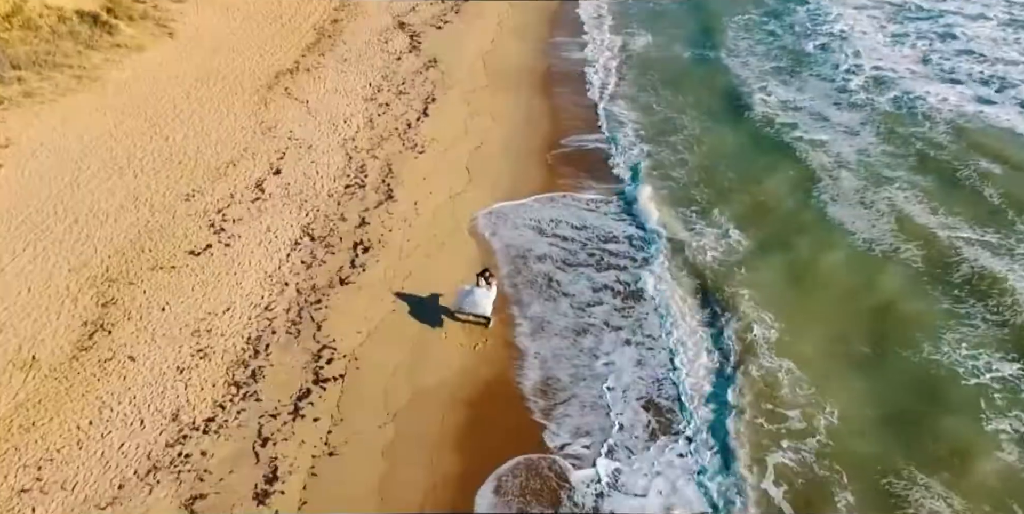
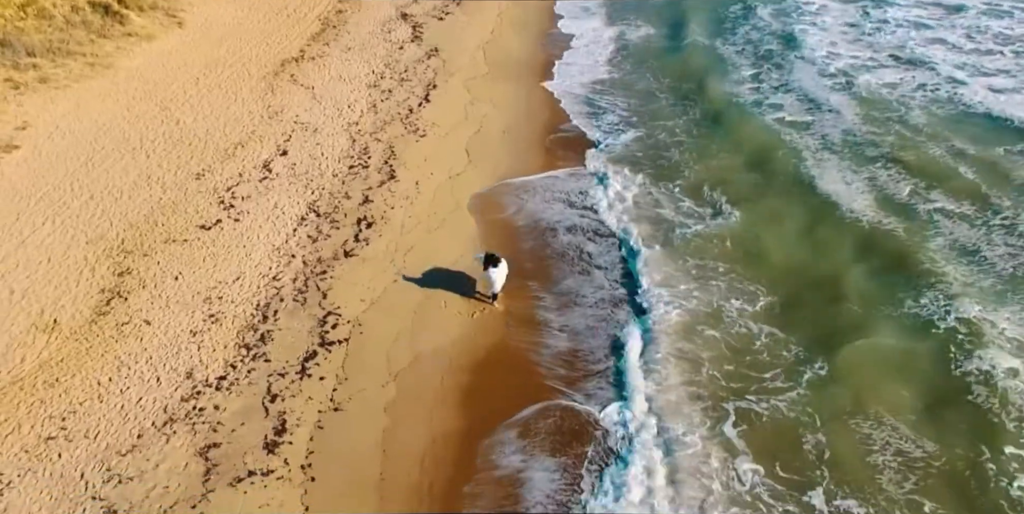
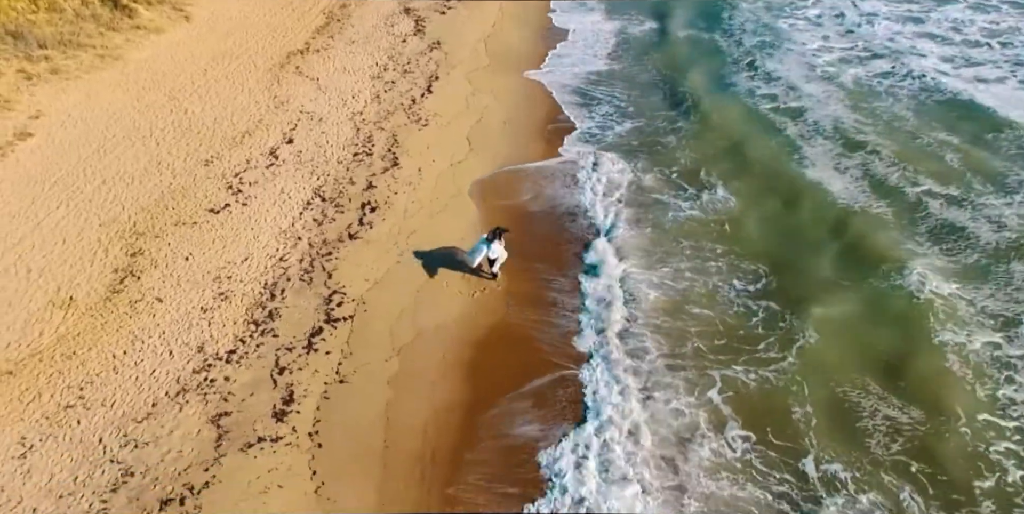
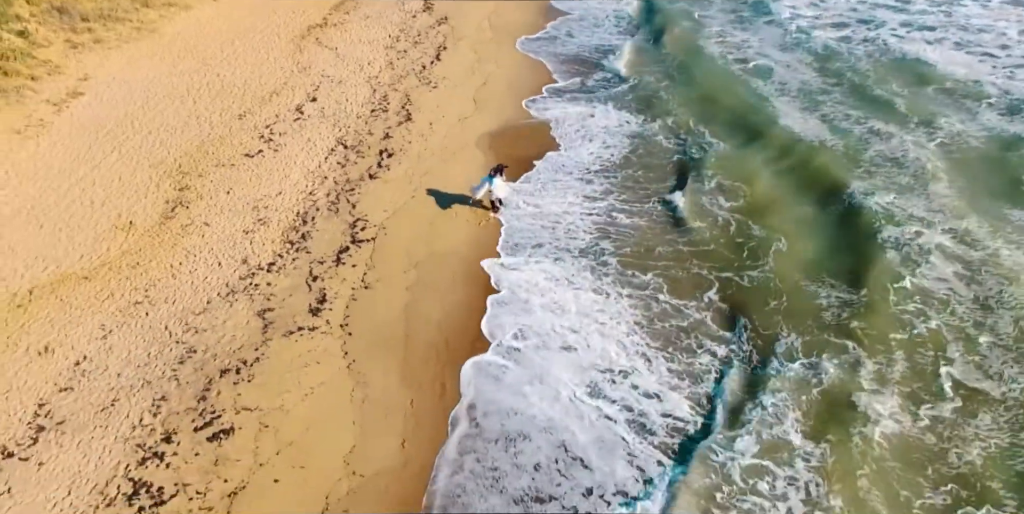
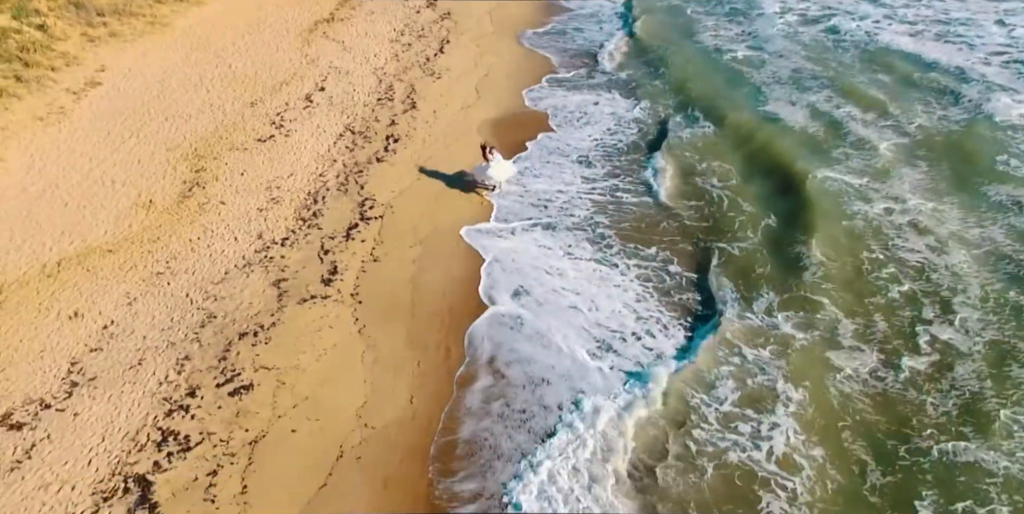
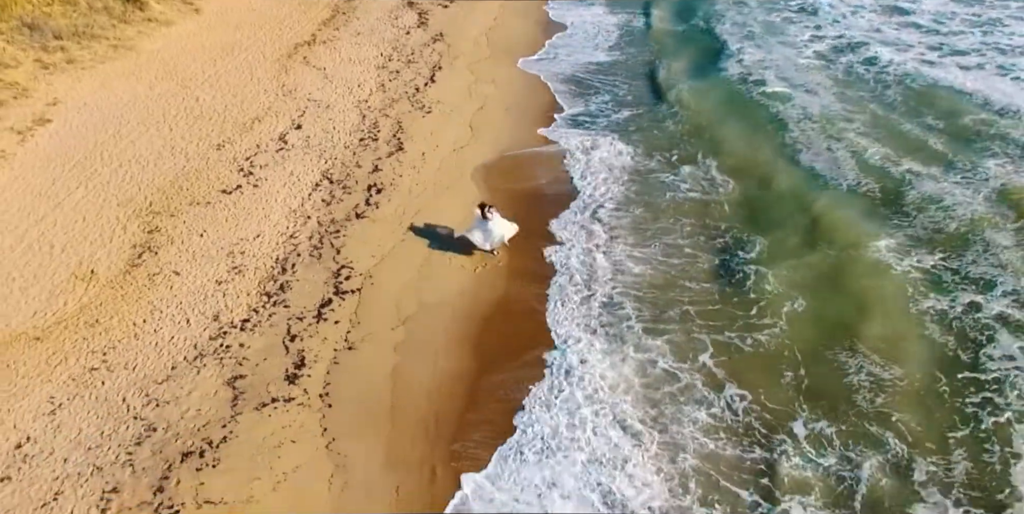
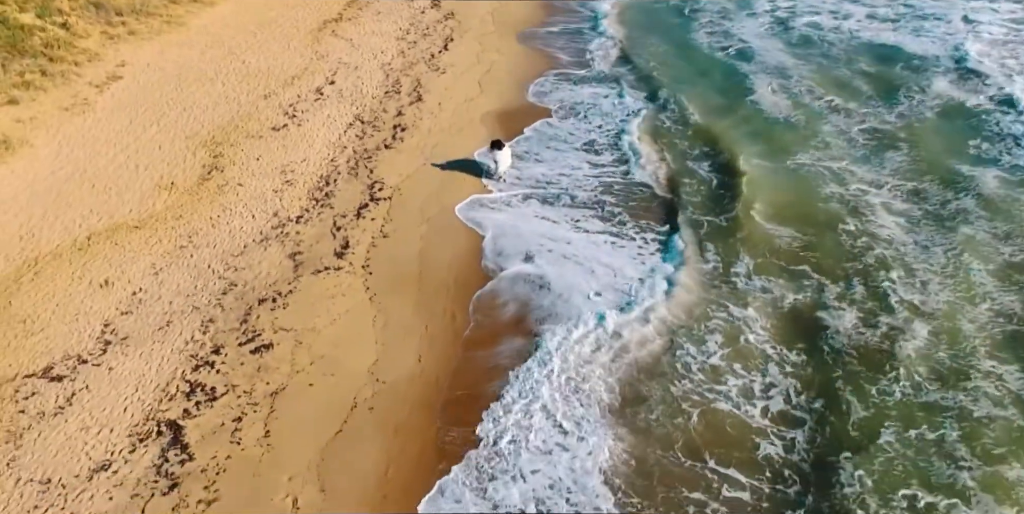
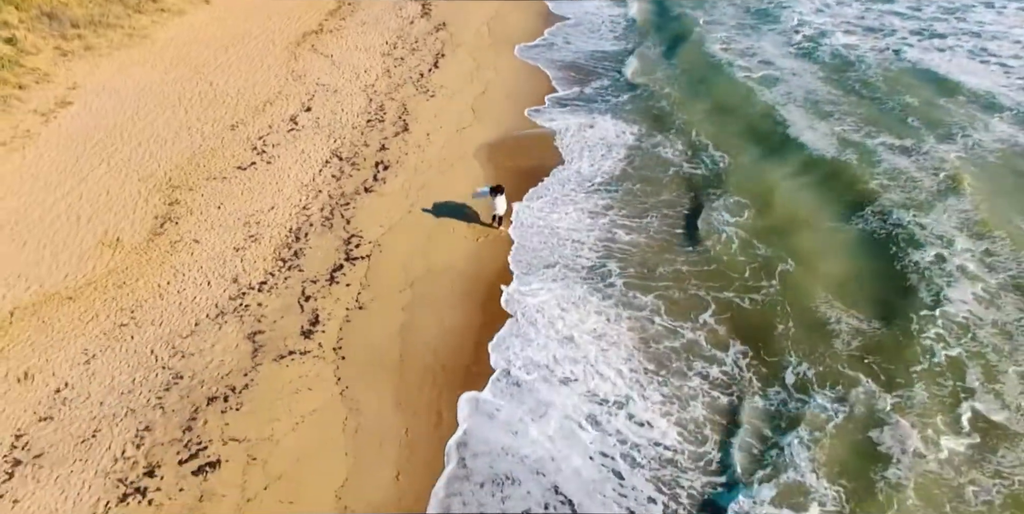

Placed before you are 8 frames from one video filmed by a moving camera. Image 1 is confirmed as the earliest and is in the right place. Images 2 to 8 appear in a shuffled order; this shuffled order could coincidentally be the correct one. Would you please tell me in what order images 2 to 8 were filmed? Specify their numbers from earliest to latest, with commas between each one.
2, 3, 6, 8, 4, 5, 7
